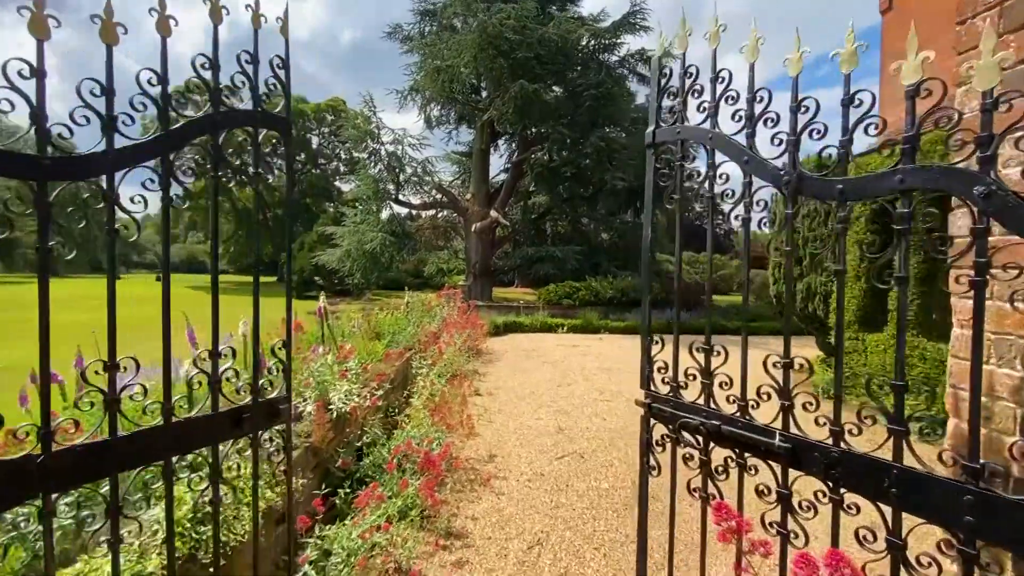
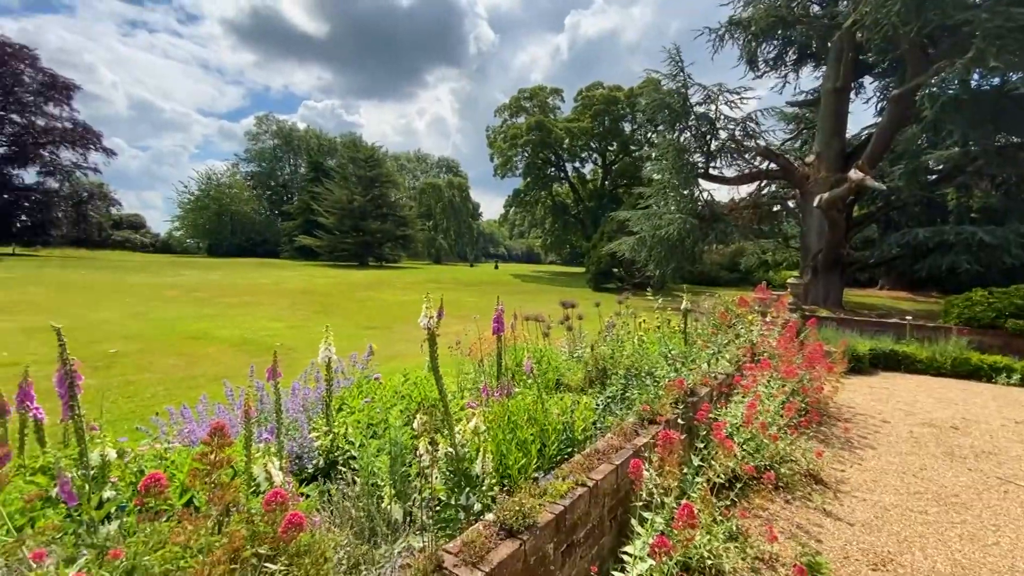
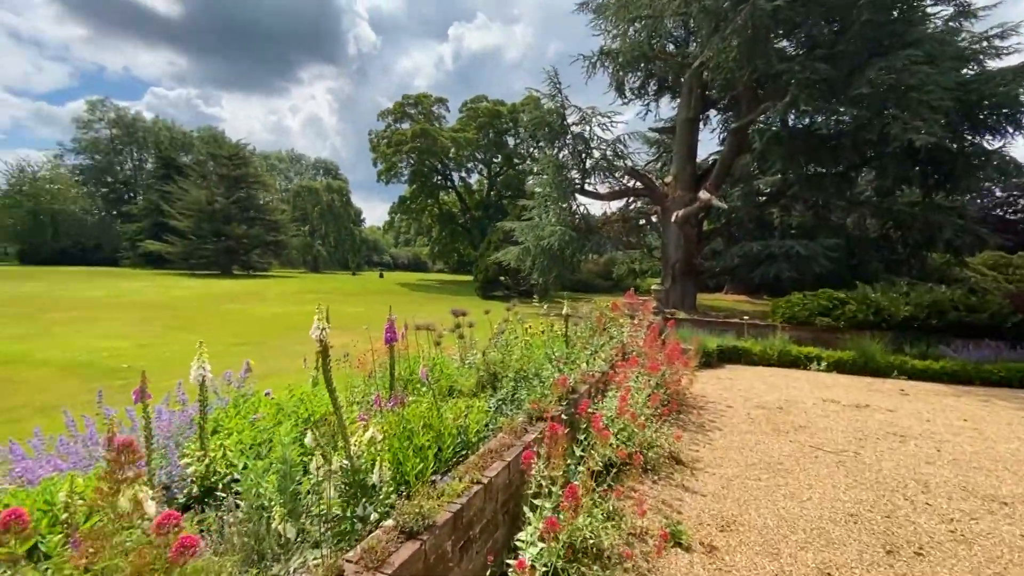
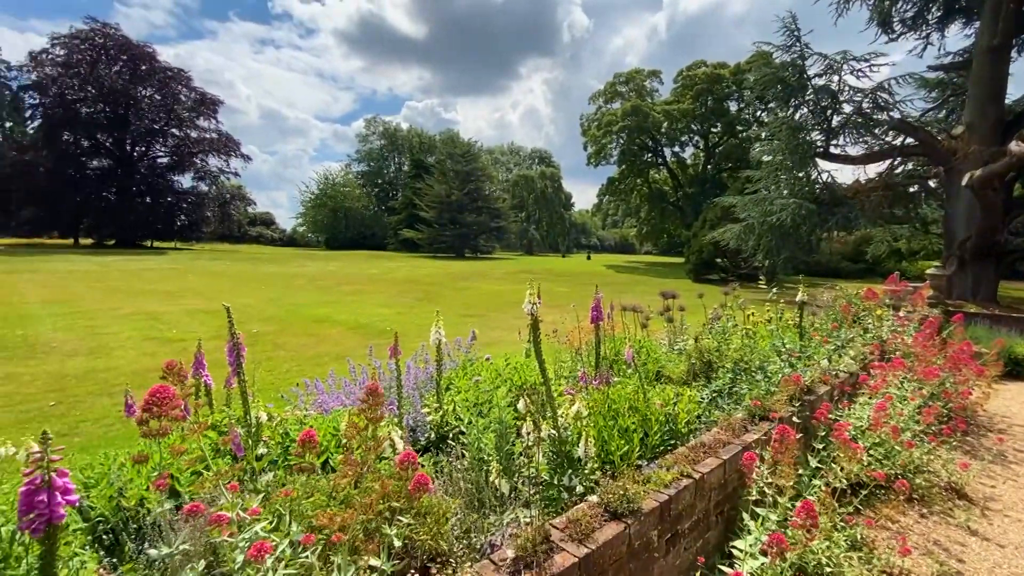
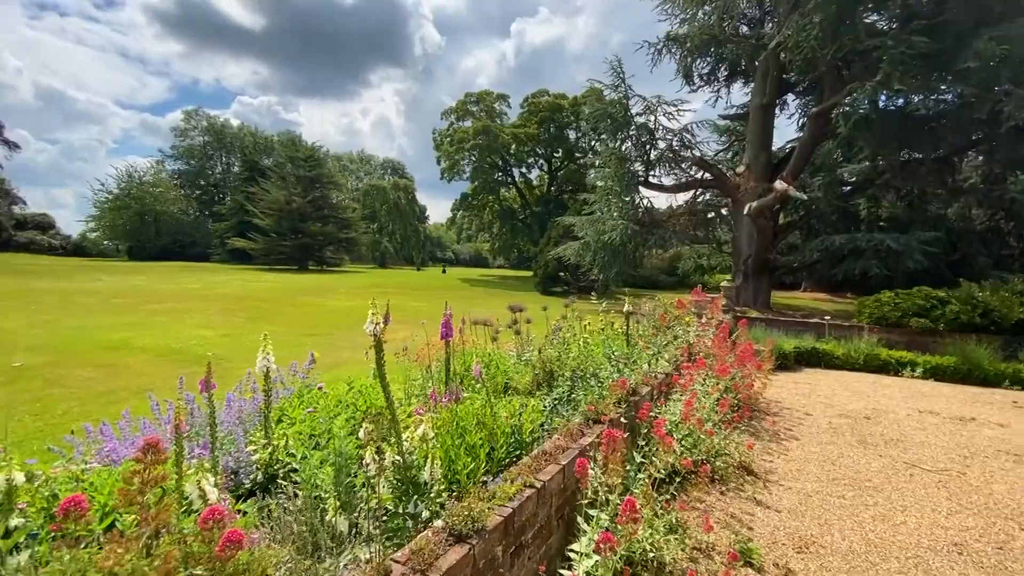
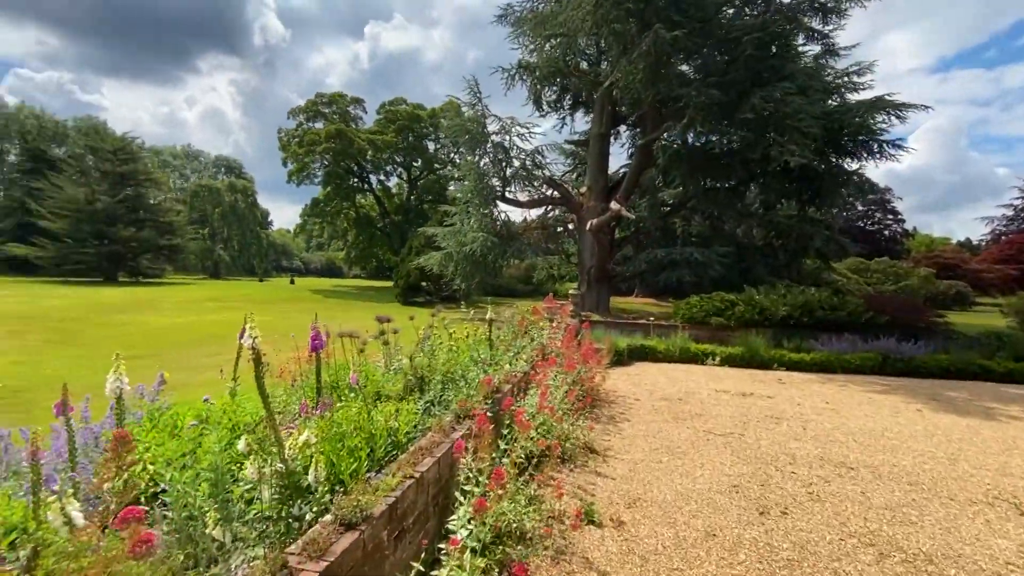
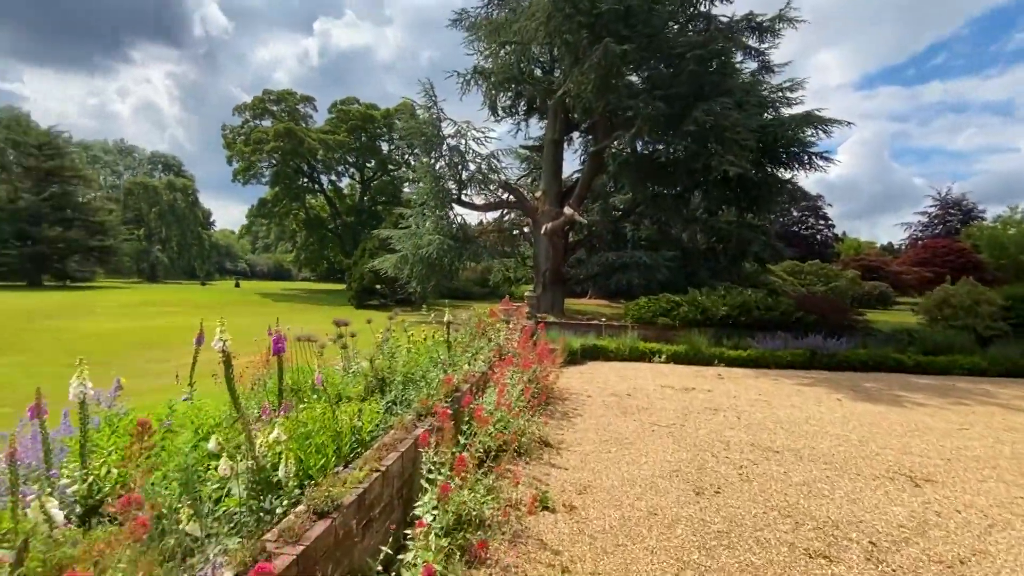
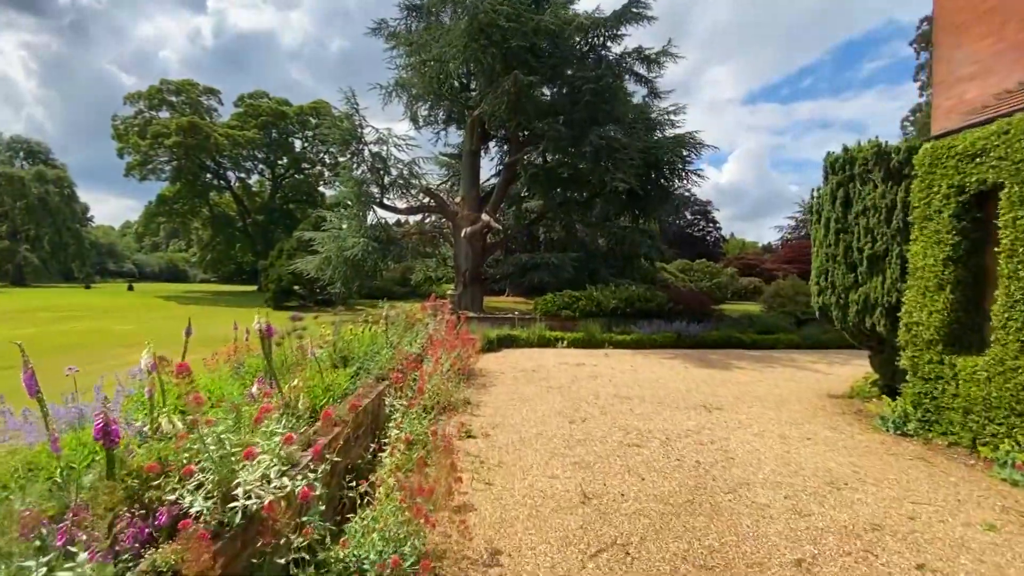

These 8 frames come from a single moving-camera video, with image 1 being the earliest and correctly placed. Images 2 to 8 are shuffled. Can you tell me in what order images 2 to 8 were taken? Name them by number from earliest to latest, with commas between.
8, 7, 6, 3, 5, 2, 4
